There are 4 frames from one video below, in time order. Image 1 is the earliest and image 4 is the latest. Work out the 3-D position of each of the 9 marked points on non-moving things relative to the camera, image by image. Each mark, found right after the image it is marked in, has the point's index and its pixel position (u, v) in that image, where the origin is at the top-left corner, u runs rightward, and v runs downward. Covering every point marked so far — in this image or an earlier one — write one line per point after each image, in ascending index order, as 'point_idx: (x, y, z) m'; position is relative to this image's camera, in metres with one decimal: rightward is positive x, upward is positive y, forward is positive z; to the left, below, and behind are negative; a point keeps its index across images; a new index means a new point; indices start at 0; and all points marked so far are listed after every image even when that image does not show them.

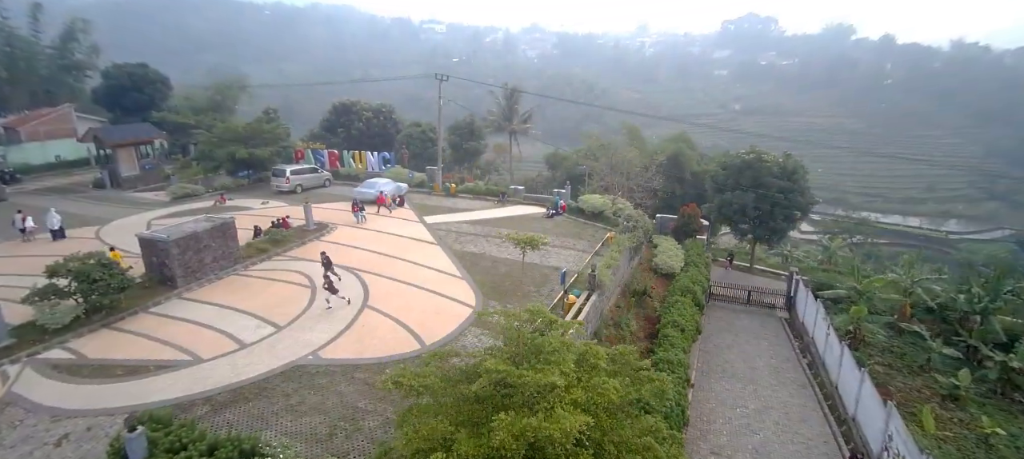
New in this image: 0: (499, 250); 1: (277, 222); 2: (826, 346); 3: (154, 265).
0: (-0.4, -0.7, +14.4) m
1: (-8.8, +0.3, +15.8) m
2: (+10.1, -3.8, +13.6) m
3: (-10.1, -1.0, +12.0) m
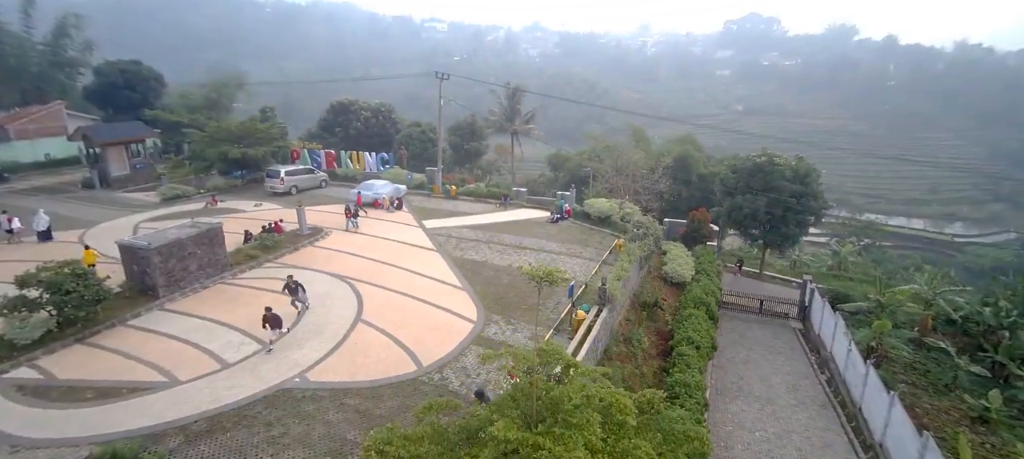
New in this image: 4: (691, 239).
0: (-0.3, -0.9, +13.6) m
1: (-8.7, +0.1, +15.1) m
2: (+10.2, -4.0, +12.9) m
3: (-10.0, -1.2, +11.3) m
4: (+7.9, -0.4, +18.6) m
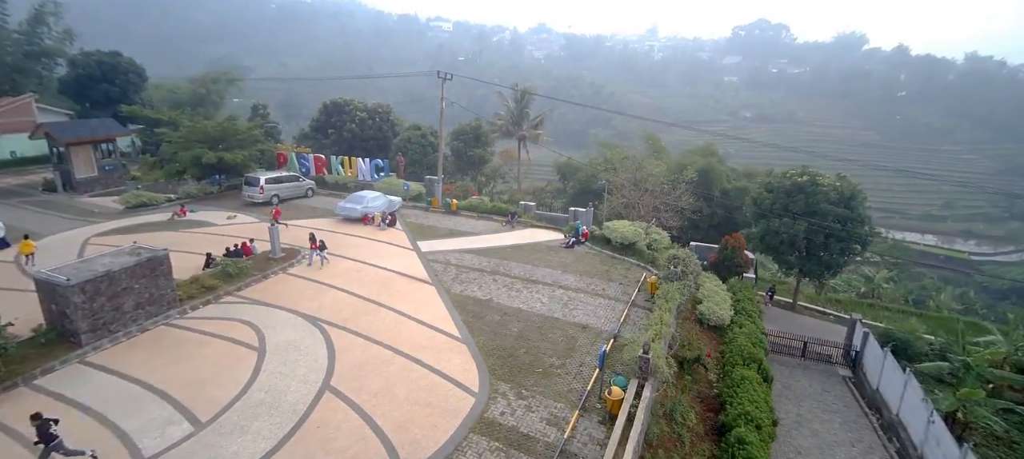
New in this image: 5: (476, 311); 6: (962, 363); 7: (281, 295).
0: (-0.1, -1.8, +11.4) m
1: (-8.4, -0.5, +12.8) m
2: (+10.4, -5.1, +10.6) m
3: (-9.8, -1.8, +9.0) m
4: (+8.2, -1.5, +16.3) m
5: (-0.9, -2.0, +10.6) m
6: (+12.5, -3.6, +11.9) m
7: (-6.1, -1.7, +11.2) m
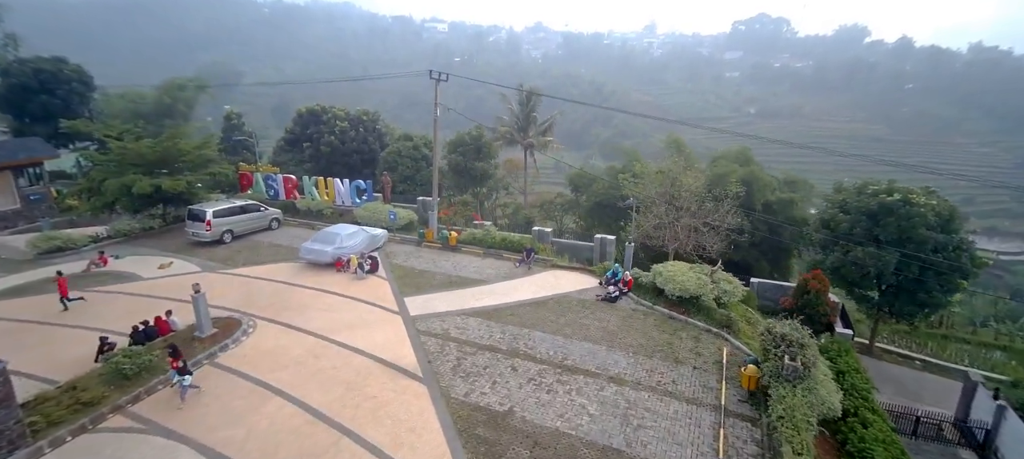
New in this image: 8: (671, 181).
0: (+0.5, -3.1, +7.6) m
1: (-7.8, -2.0, +9.1) m
2: (+11.0, -6.2, +6.9) m
3: (-9.2, -3.3, +5.3) m
4: (+8.7, -2.6, +12.6) m
5: (-0.3, -3.3, +6.9) m
6: (+13.1, -4.7, +8.2) m
7: (-5.6, -3.2, +7.5) m
8: (+7.4, +2.3, +19.9) m
